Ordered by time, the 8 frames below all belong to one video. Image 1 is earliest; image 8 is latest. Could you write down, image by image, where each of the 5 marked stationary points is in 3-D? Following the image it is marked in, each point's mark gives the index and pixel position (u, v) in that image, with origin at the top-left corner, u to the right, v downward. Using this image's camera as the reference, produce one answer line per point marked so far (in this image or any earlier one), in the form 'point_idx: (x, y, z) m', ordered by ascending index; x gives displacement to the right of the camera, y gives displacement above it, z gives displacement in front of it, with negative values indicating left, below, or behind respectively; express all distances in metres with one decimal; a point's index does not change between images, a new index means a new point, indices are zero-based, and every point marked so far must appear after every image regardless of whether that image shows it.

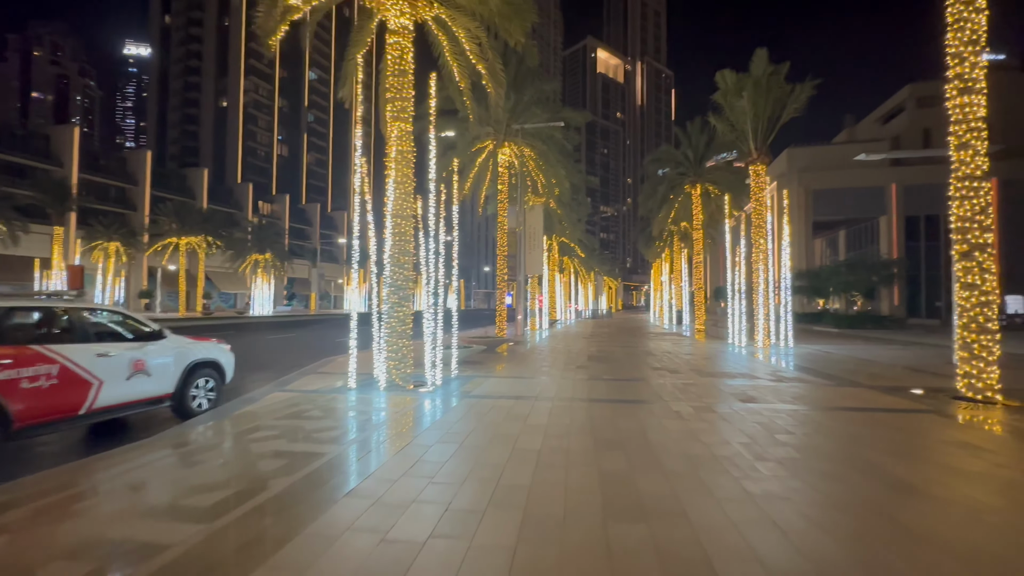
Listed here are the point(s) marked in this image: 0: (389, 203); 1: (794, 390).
0: (-3.6, +2.5, +12.9) m
1: (+7.7, -2.8, +12.4) m
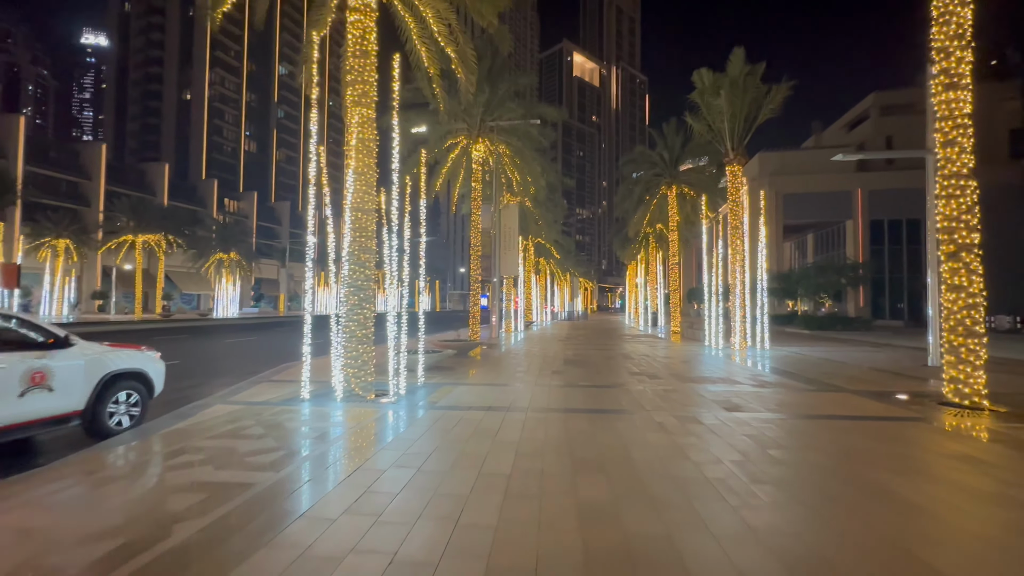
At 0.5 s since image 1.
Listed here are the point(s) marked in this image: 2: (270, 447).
0: (-4.4, +2.5, +11.8) m
1: (+7.0, -2.9, +11.9) m
2: (-4.1, -2.7, +7.6) m
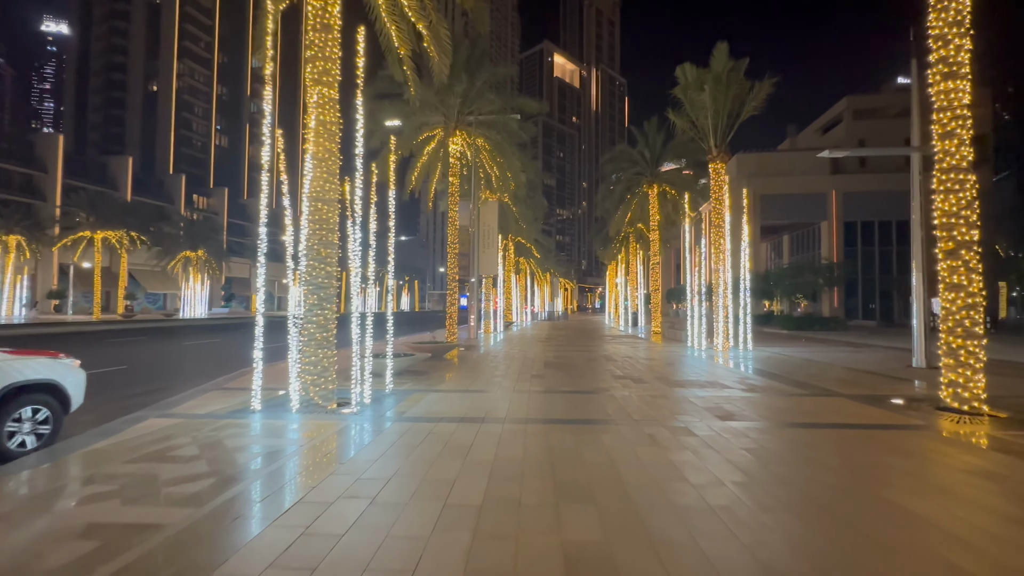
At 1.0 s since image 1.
0: (-4.9, +2.5, +10.7) m
1: (+6.4, -2.8, +11.2) m
2: (-4.5, -2.7, +6.5) m
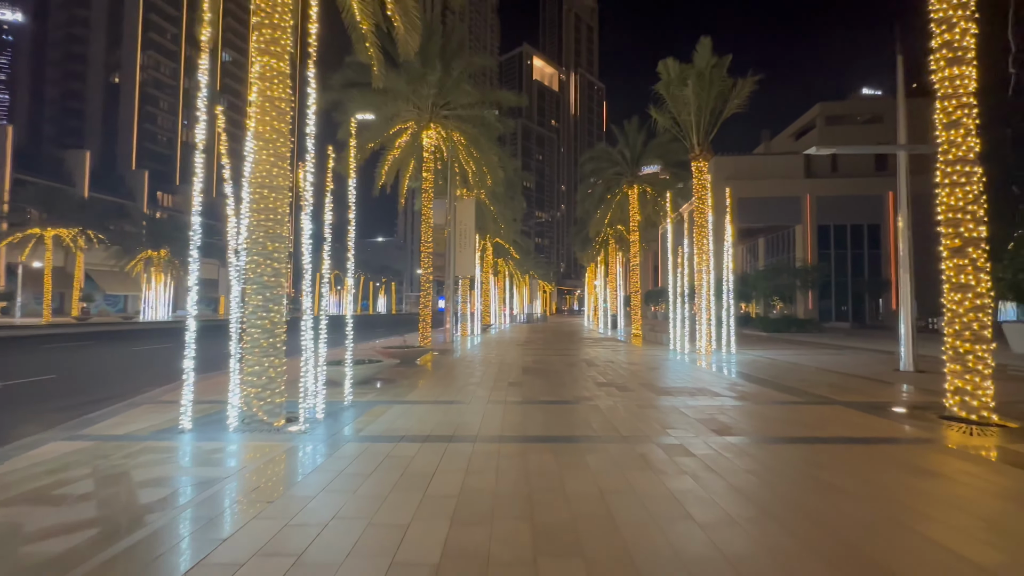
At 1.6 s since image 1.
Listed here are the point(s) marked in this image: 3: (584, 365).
0: (-5.5, +2.5, +9.3) m
1: (+5.8, -2.9, +10.4) m
2: (-4.8, -2.6, +5.1) m
3: (+3.0, -3.2, +18.7) m
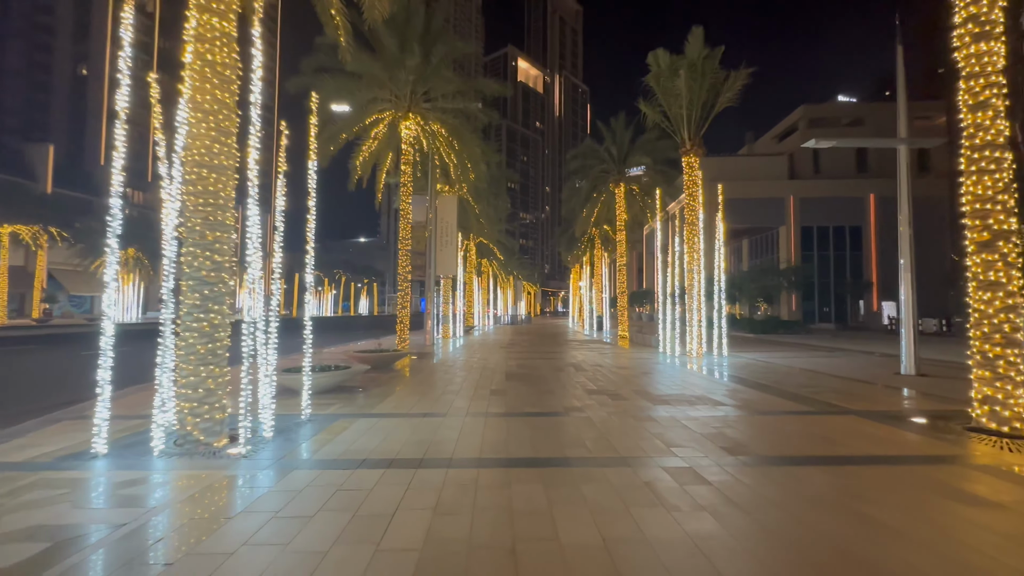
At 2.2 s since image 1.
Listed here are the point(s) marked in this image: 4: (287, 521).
0: (-5.8, +2.6, +7.9) m
1: (+5.4, -2.8, +9.3) m
2: (-5.0, -2.5, +3.7) m
3: (+2.3, -3.2, +17.5) m
4: (-2.6, -2.6, +5.1) m
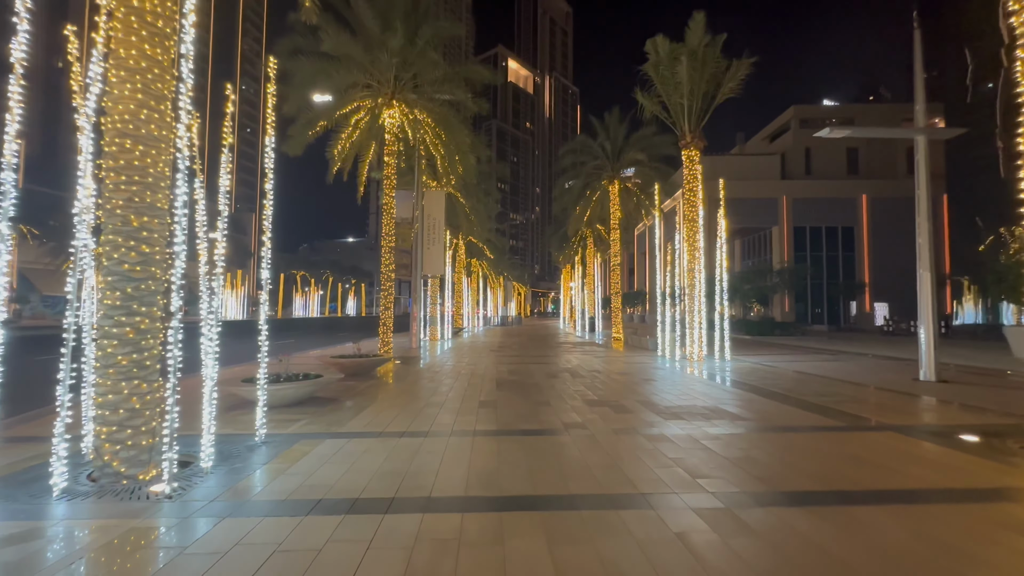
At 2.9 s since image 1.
0: (-5.9, +2.6, +6.5) m
1: (+5.3, -2.8, +8.1) m
2: (-5.0, -2.5, +2.3) m
3: (+2.0, -3.2, +16.3) m
4: (-2.6, -2.6, +3.7) m
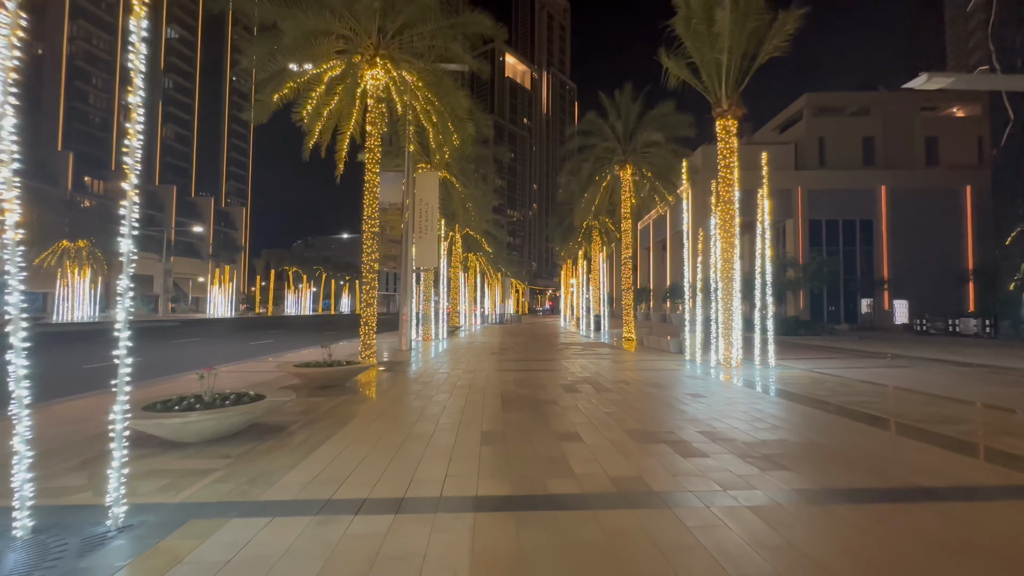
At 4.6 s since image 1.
0: (-5.6, +2.8, +3.2) m
1: (+5.6, -2.6, +5.0) m
2: (-4.7, -2.3, -0.9) m
3: (+2.2, -2.9, +13.1) m
4: (-2.3, -2.4, +0.5) m
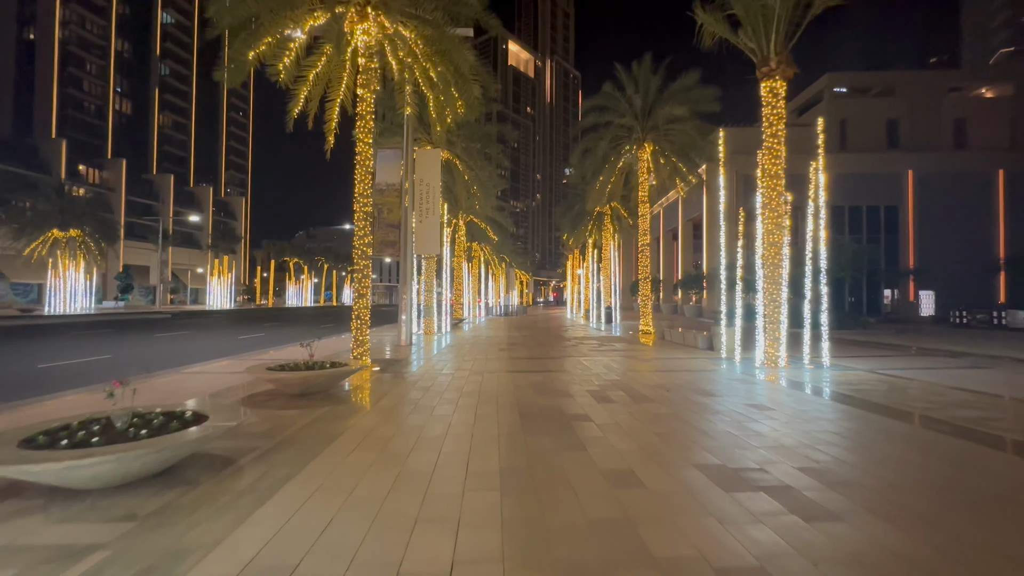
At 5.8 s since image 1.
0: (-5.2, +2.9, +0.9) m
1: (+6.0, -2.4, +2.7) m
2: (-4.4, -2.3, -3.2) m
3: (+2.6, -2.6, +10.8) m
4: (-1.9, -2.3, -1.8) m
